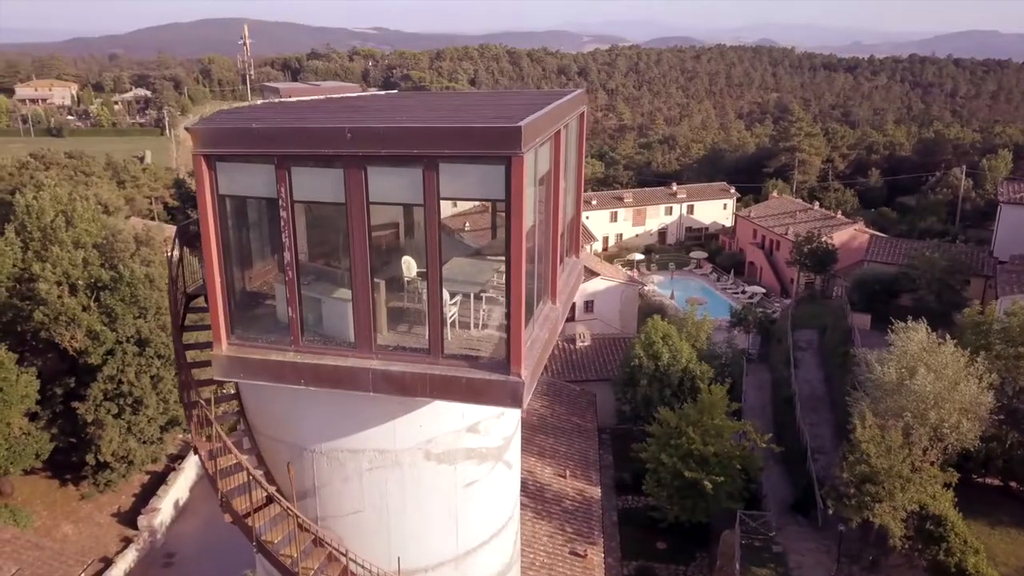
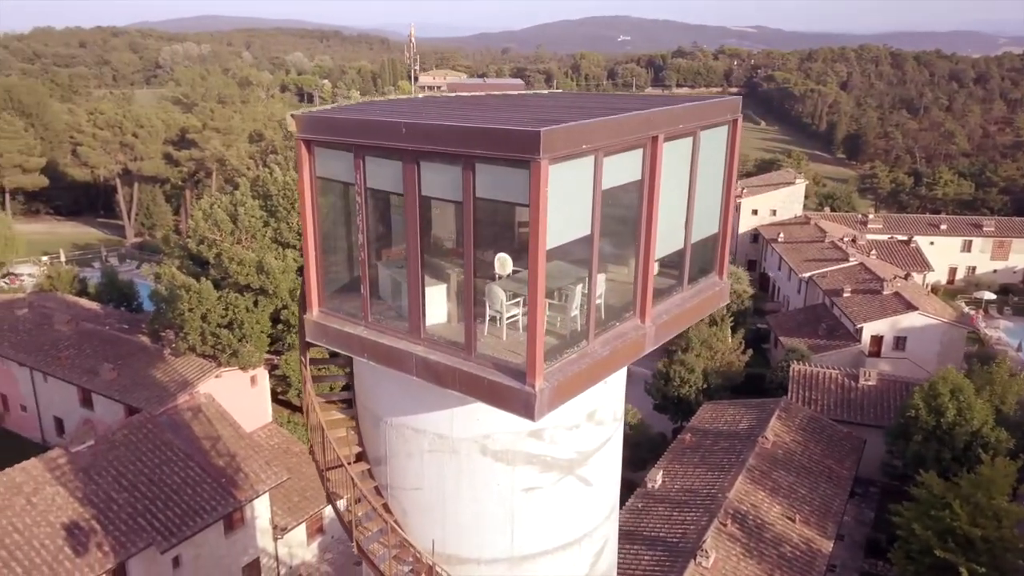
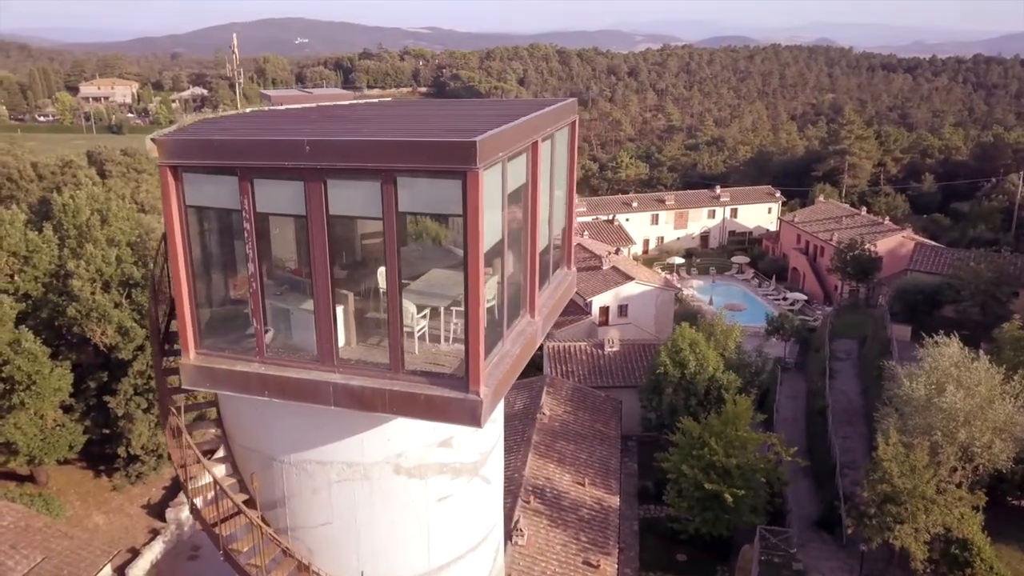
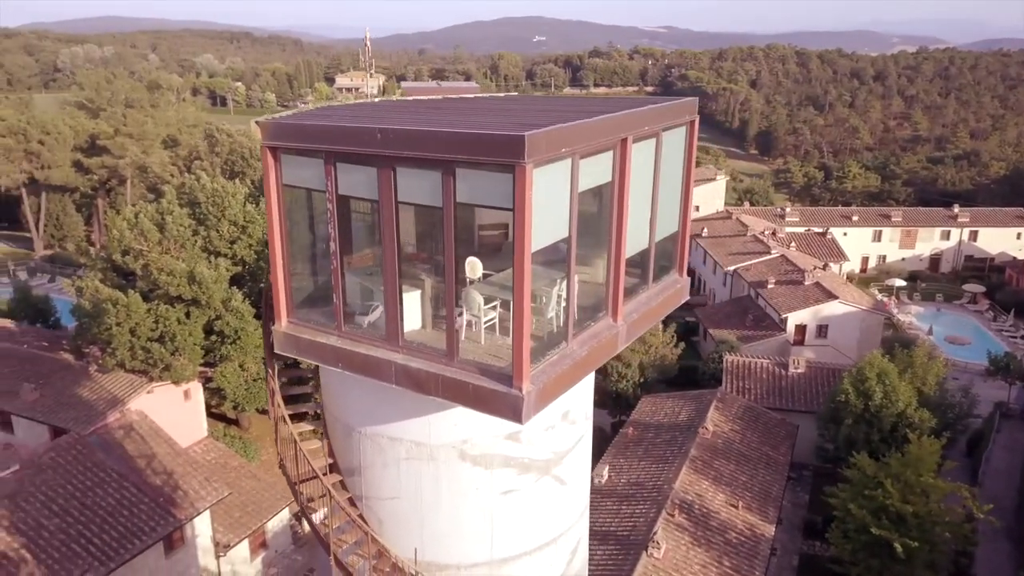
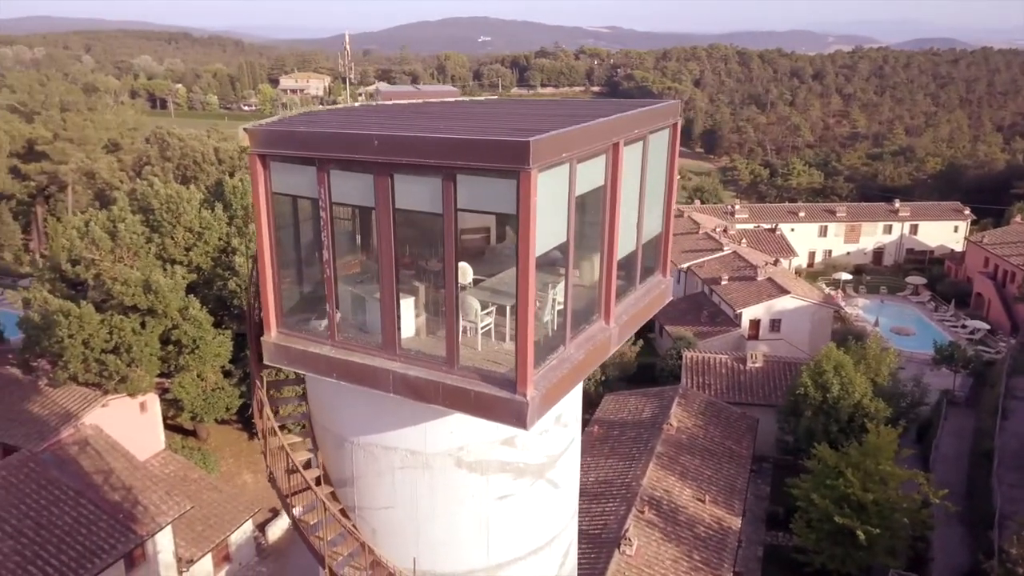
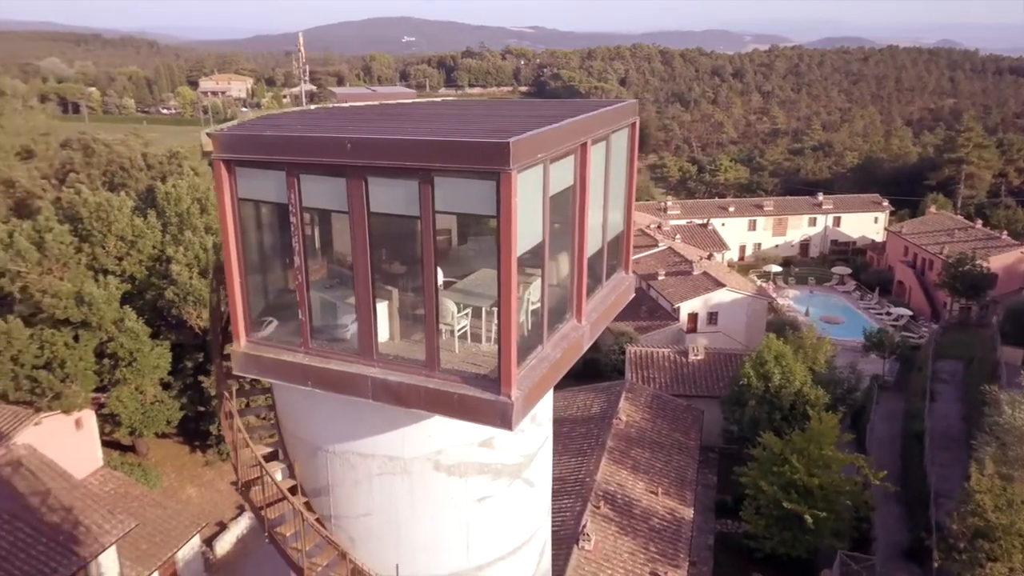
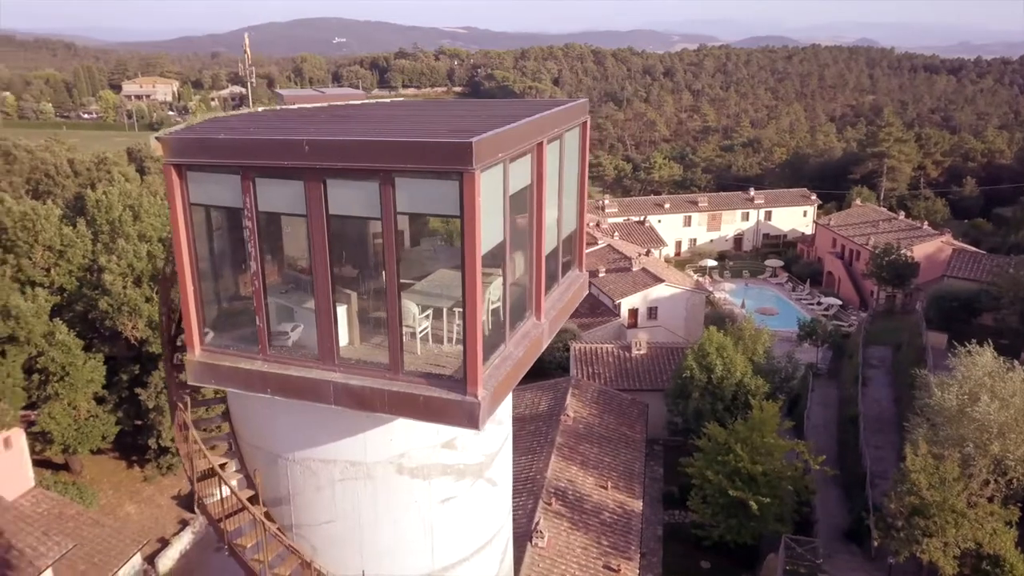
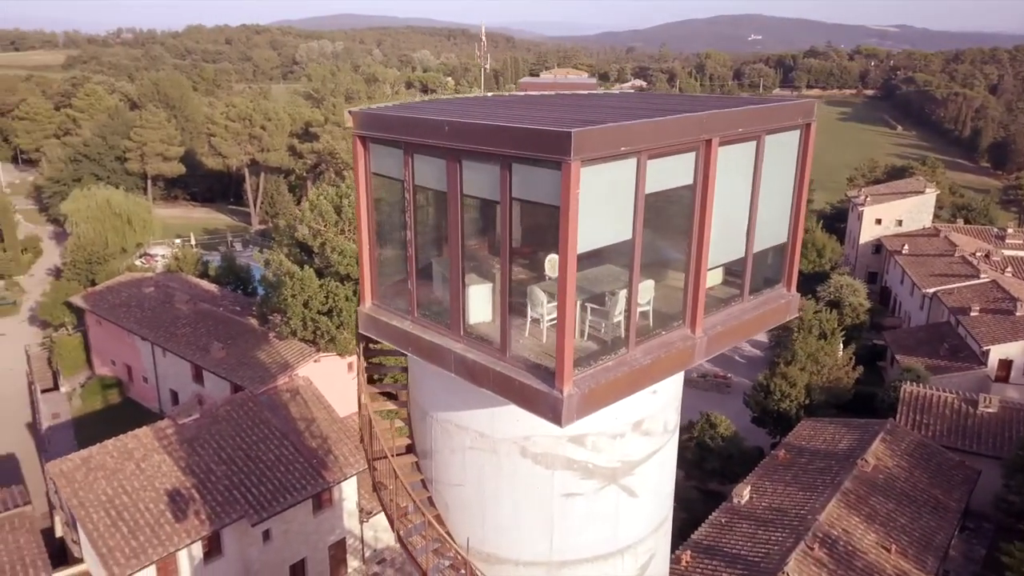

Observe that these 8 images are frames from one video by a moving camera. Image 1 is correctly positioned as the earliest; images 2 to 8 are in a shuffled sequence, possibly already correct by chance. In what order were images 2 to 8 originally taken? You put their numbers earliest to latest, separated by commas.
3, 7, 6, 5, 4, 2, 8
